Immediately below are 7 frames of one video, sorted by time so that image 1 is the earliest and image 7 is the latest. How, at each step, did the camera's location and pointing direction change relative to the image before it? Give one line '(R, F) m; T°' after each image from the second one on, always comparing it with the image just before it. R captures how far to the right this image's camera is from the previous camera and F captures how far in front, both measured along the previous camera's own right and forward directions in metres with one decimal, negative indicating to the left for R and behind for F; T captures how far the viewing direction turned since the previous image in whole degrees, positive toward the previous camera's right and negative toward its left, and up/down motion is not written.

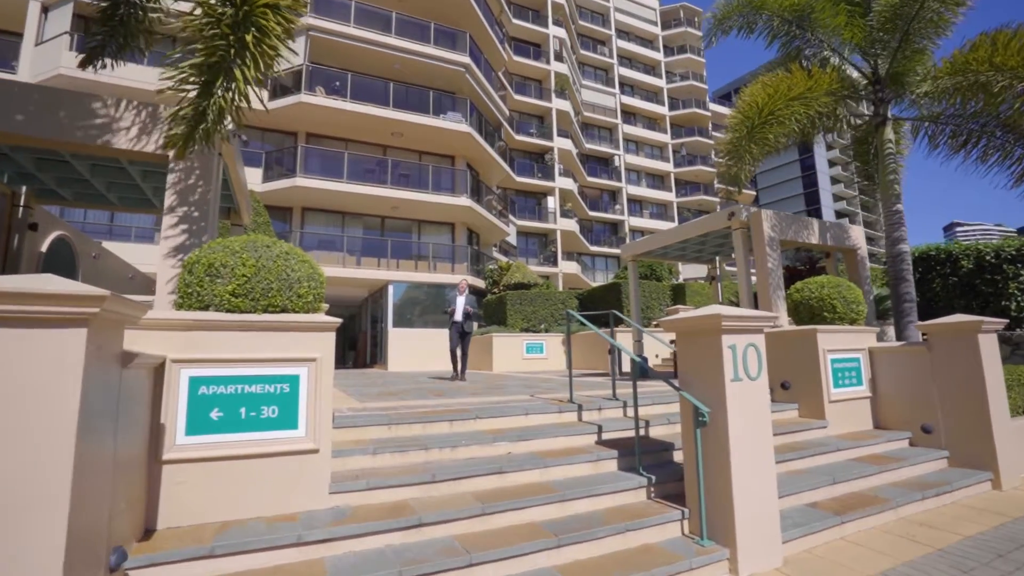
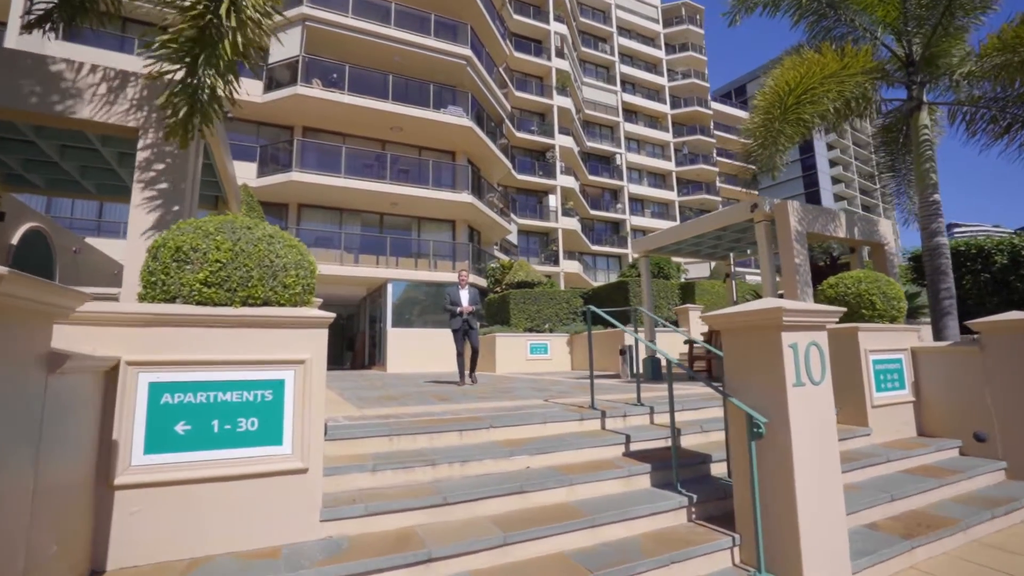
(-0.2, +0.6) m; 0°
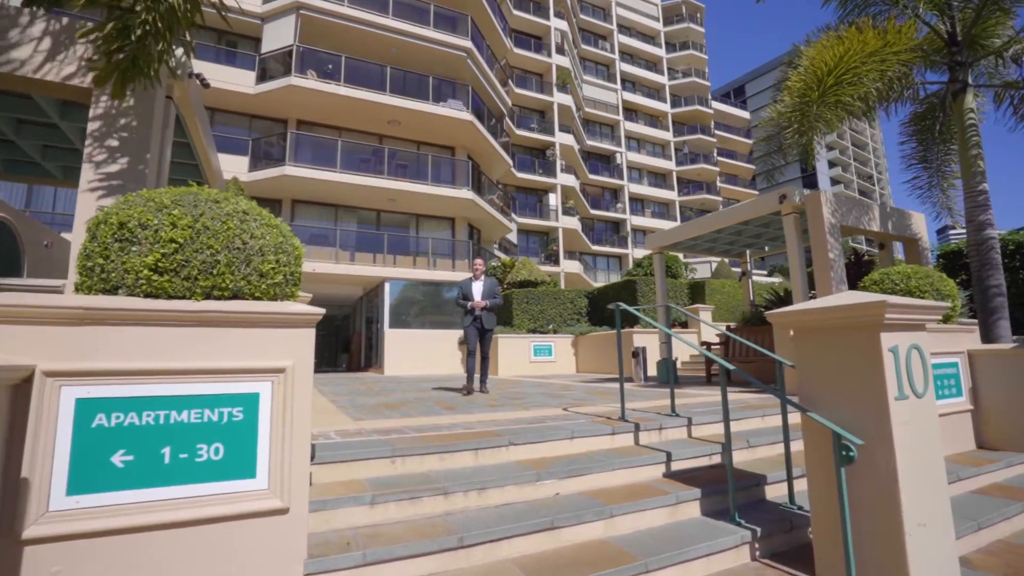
(-0.2, +0.7) m; 0°
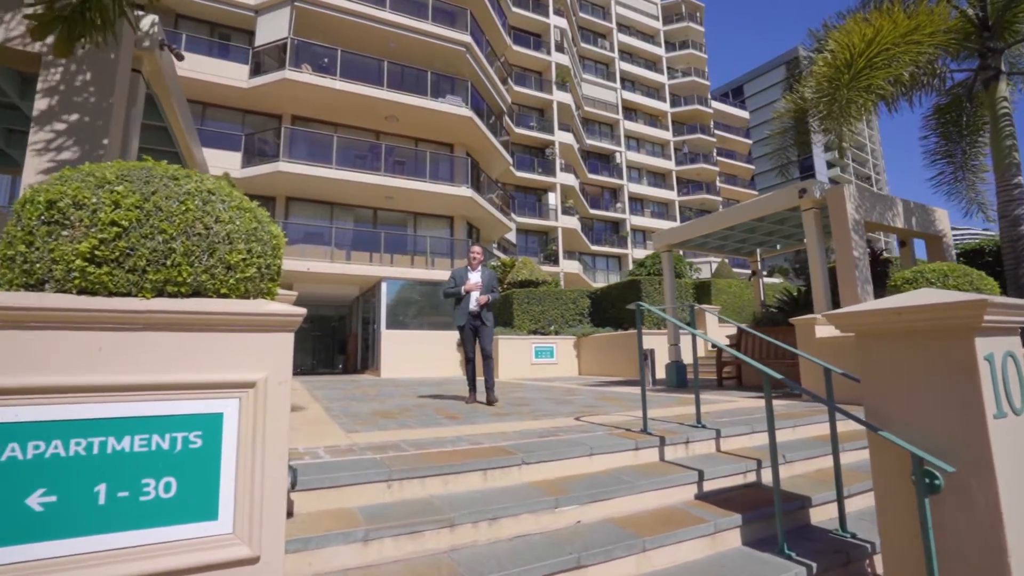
(-0.1, +0.4) m; 0°
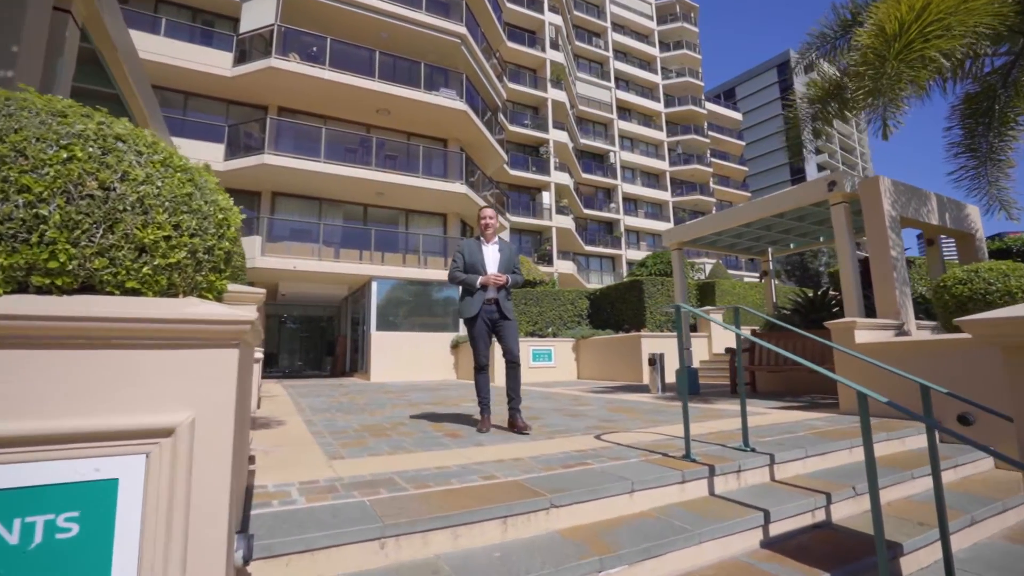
(-0.2, +0.7) m; +1°
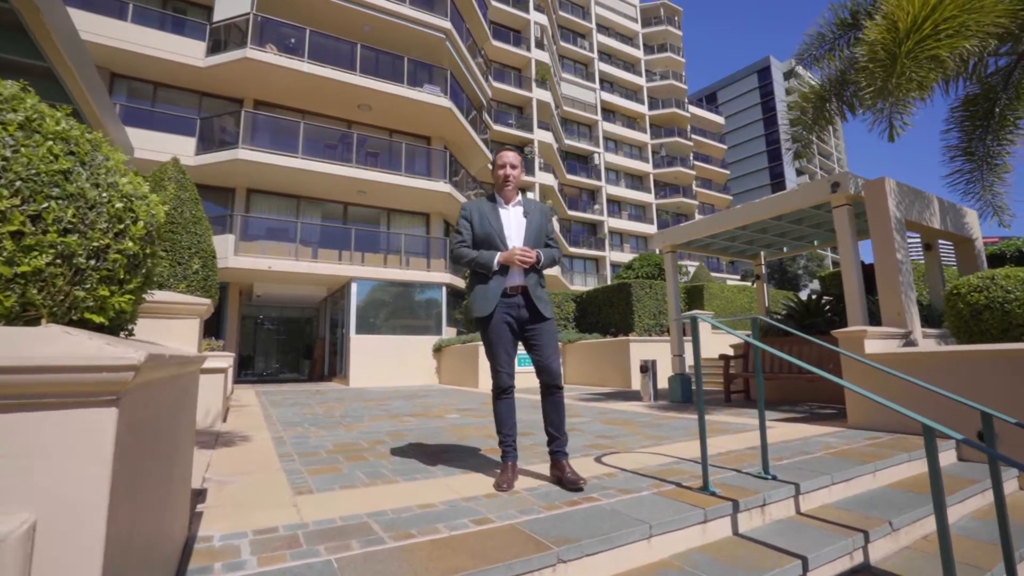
(-0.1, +0.4) m; +2°
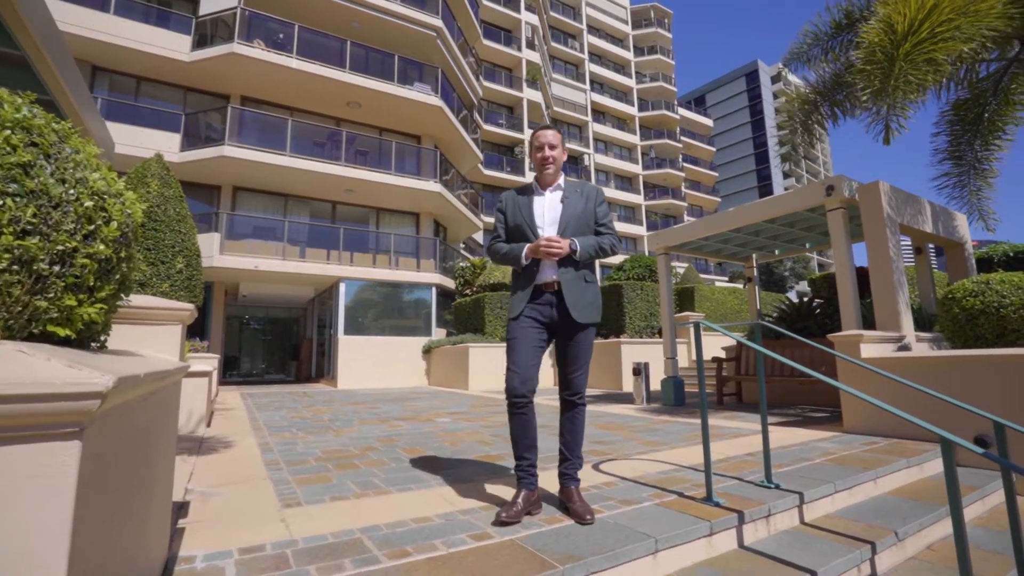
(-0.1, +0.1) m; +1°
